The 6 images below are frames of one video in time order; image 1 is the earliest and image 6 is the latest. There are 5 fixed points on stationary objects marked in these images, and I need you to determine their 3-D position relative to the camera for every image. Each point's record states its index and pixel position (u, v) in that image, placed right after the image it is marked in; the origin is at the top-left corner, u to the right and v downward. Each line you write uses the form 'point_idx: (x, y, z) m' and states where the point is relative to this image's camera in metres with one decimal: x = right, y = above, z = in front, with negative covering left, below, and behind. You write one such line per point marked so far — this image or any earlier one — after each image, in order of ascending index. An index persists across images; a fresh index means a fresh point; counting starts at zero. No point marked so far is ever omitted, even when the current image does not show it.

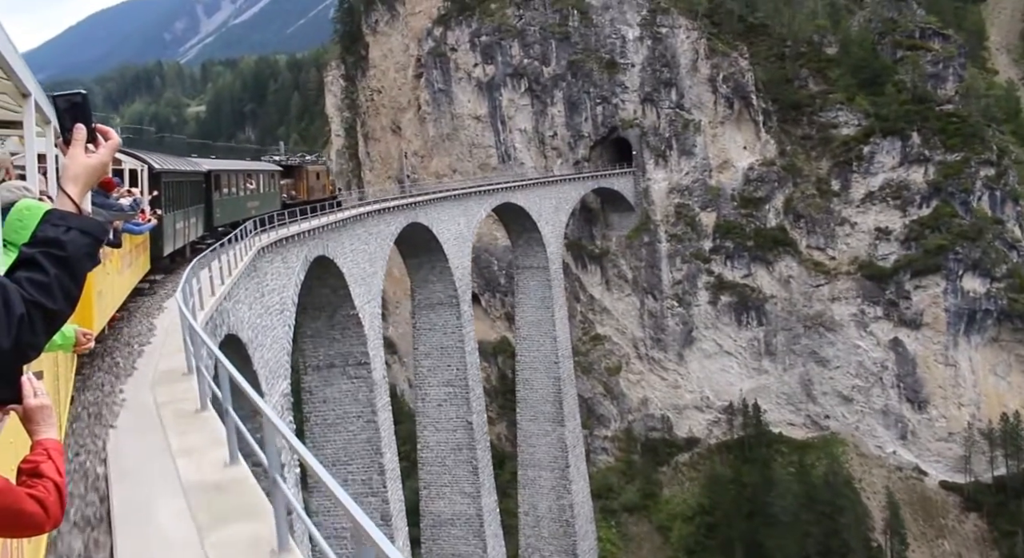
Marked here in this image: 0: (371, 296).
0: (-3.4, -0.4, +19.9) m
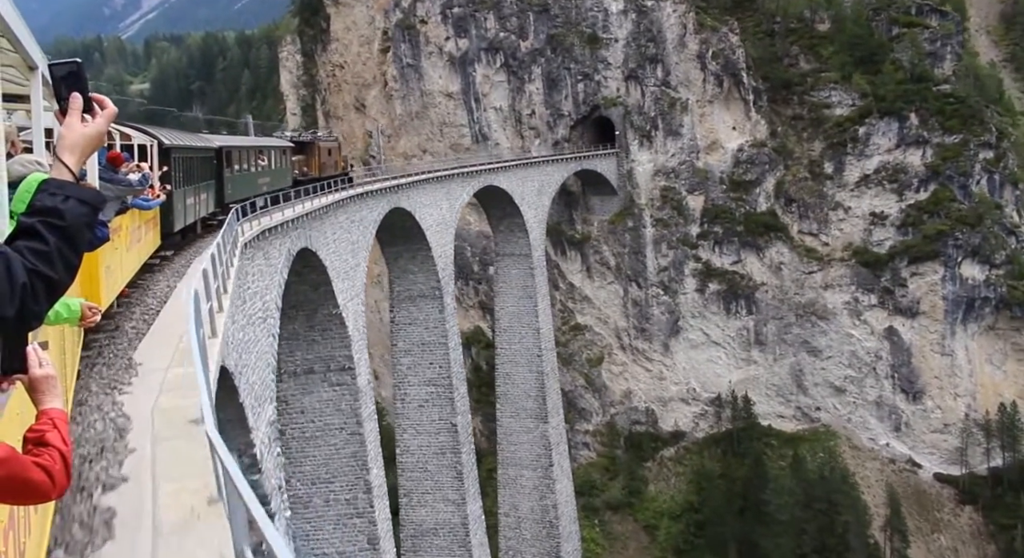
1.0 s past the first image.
0: (-3.3, -0.3, +17.6) m
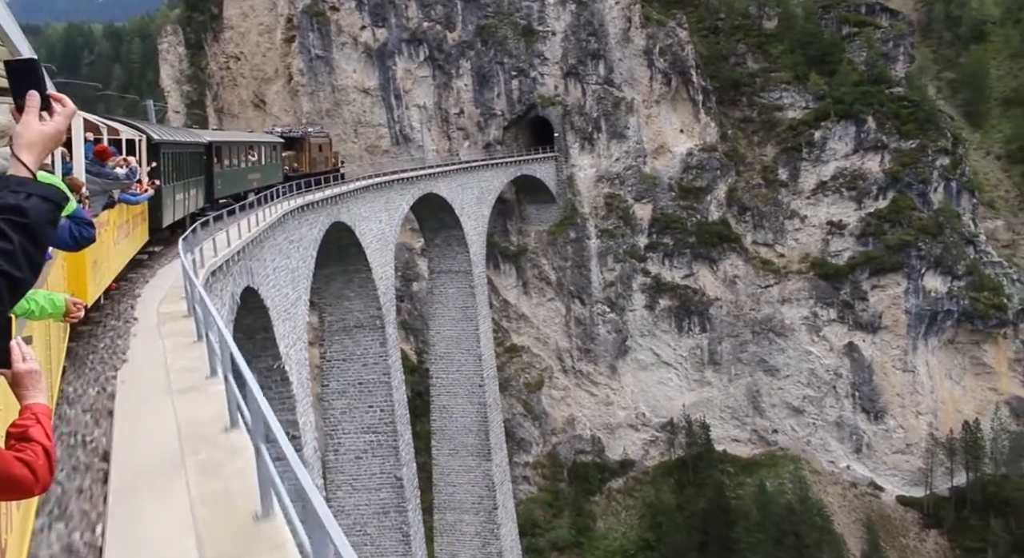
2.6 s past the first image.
0: (-3.5, -0.9, +13.5) m
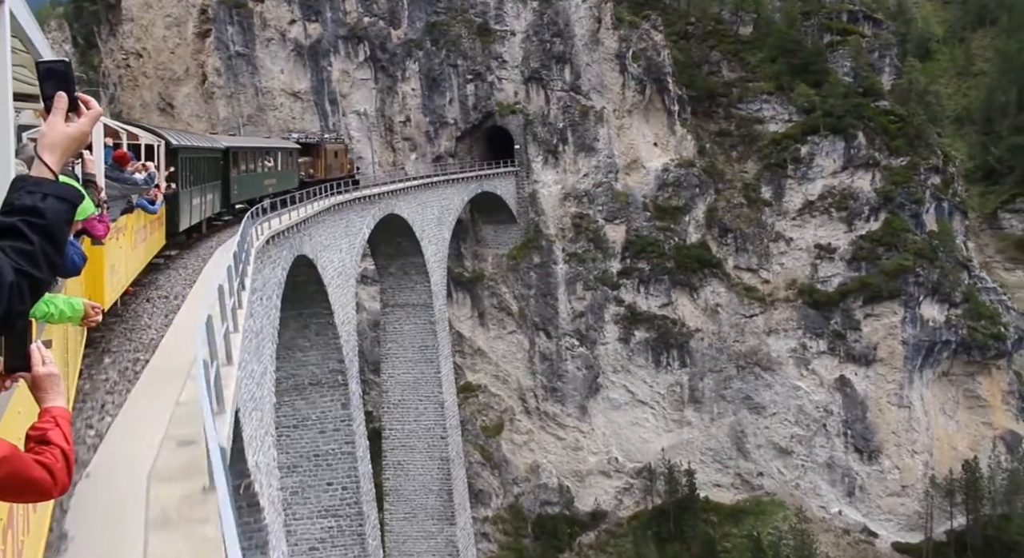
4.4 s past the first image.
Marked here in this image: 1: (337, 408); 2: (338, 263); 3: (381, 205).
0: (-2.7, -1.7, +9.3) m
1: (-3.4, -2.5, +16.4) m
2: (-3.5, +0.3, +16.8) m
3: (-3.1, +1.7, +19.8) m
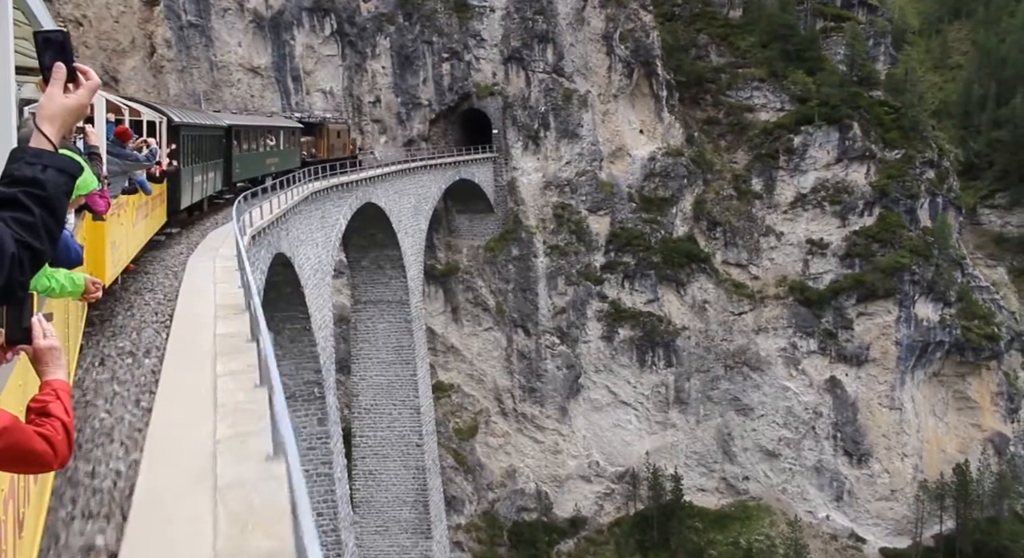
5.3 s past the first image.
0: (-2.3, -1.8, +7.4) m
1: (-3.4, -2.5, +14.5) m
2: (-3.5, +0.3, +14.8) m
3: (-3.3, +1.8, +17.8) m
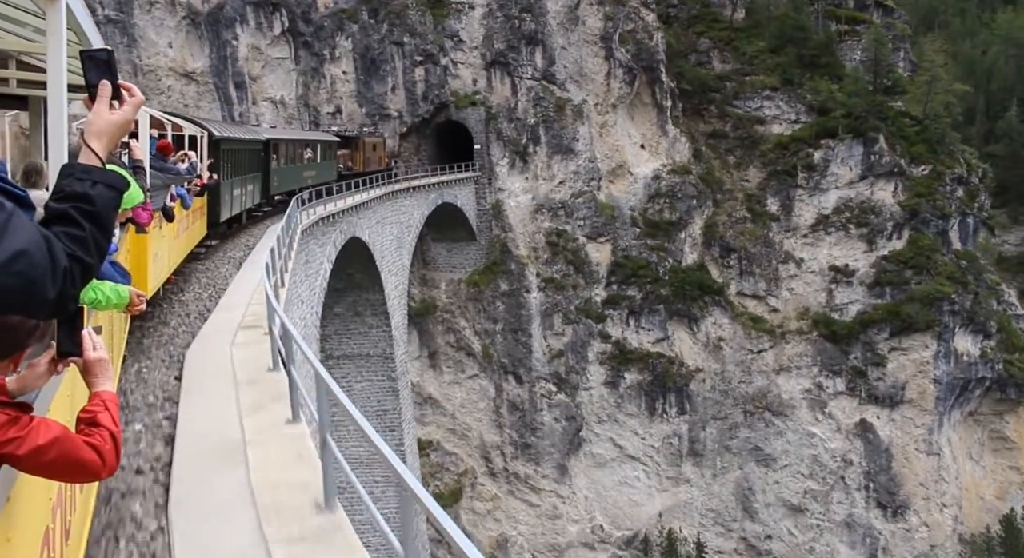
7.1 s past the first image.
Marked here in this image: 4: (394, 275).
0: (-0.9, -2.5, +3.4) m
1: (-2.6, -3.4, +10.3) m
2: (-2.8, -0.5, +10.7) m
3: (-2.8, +0.8, +13.8) m
4: (-2.6, +0.1, +18.3) m
